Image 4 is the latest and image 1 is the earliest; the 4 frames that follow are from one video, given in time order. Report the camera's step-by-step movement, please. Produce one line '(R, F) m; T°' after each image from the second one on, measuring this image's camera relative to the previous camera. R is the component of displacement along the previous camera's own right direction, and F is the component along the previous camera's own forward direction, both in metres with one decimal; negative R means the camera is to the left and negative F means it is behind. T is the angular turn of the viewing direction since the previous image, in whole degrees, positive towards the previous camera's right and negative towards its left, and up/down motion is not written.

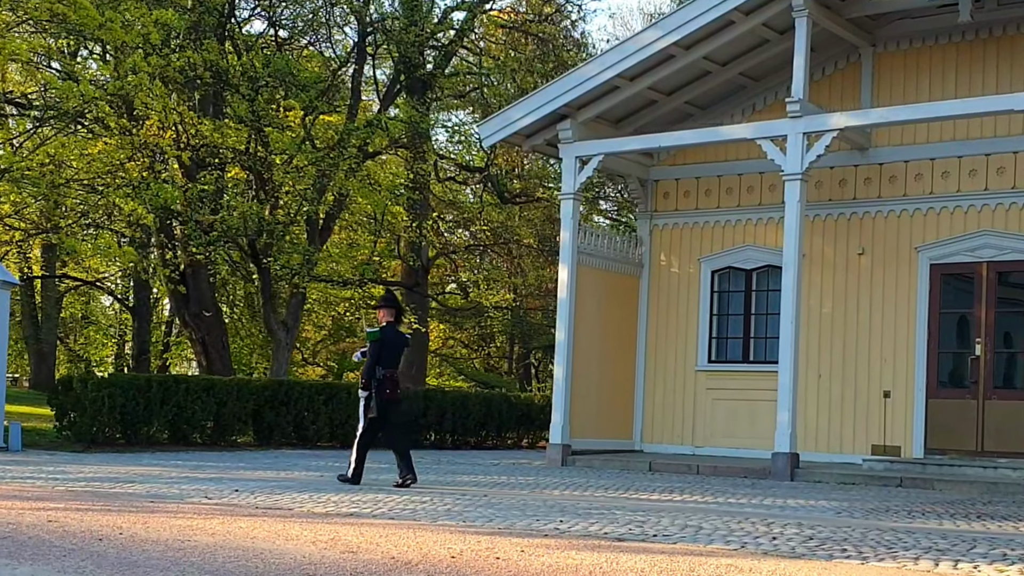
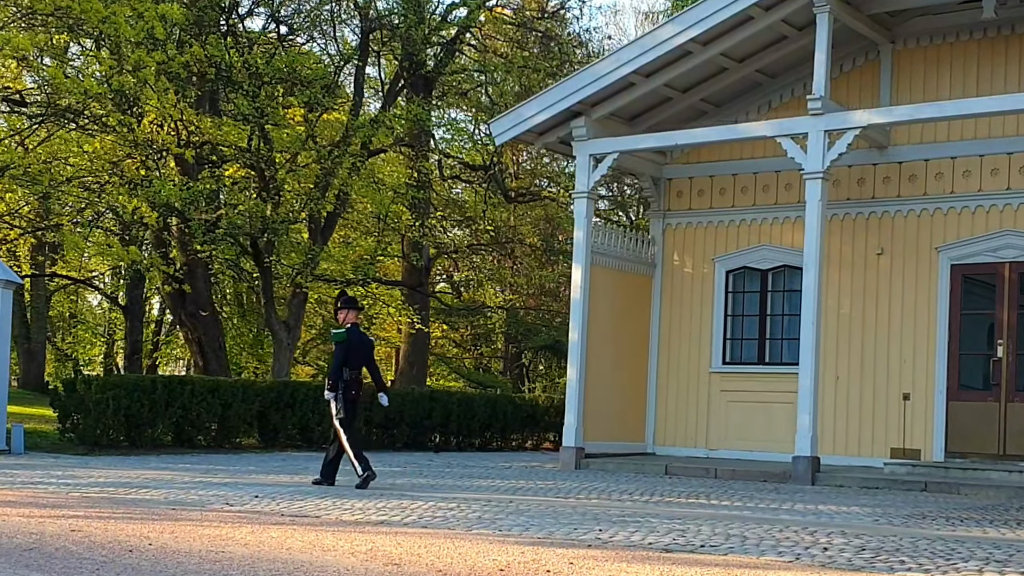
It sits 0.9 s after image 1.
(-0.3, +0.3) m; +1°
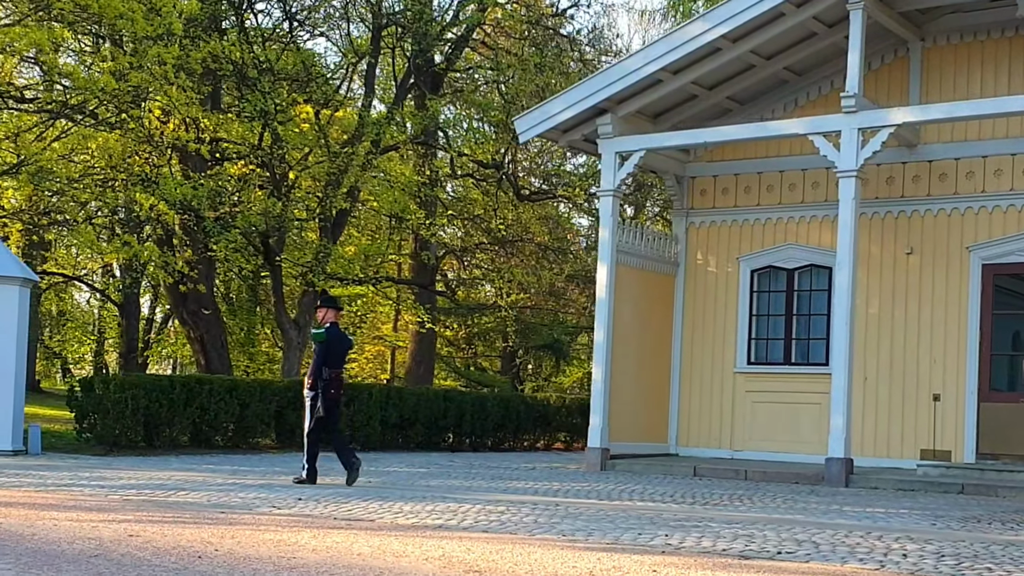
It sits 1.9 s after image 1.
(-0.5, +0.2) m; +1°
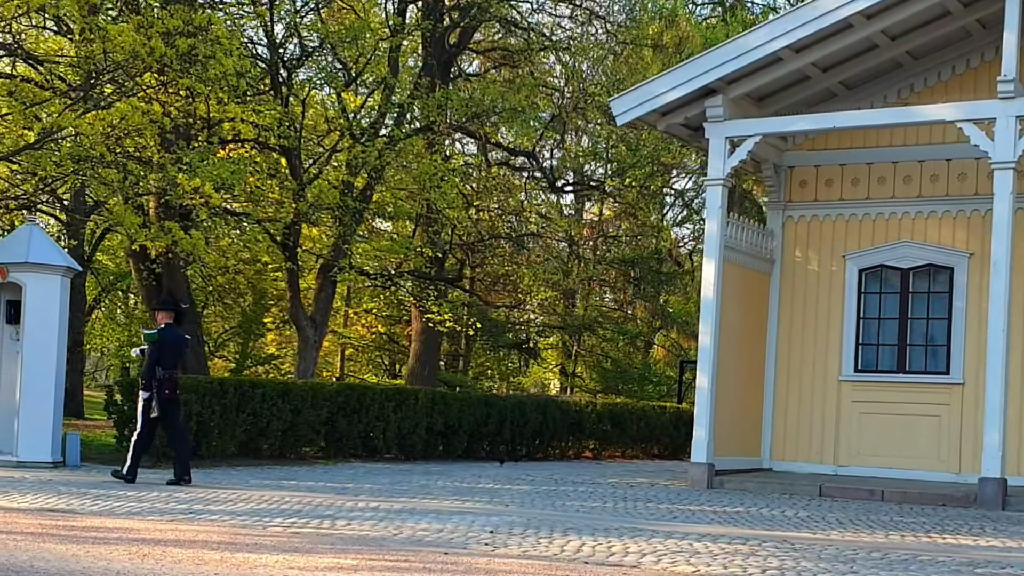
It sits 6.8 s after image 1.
(-2.0, +1.6) m; +4°
